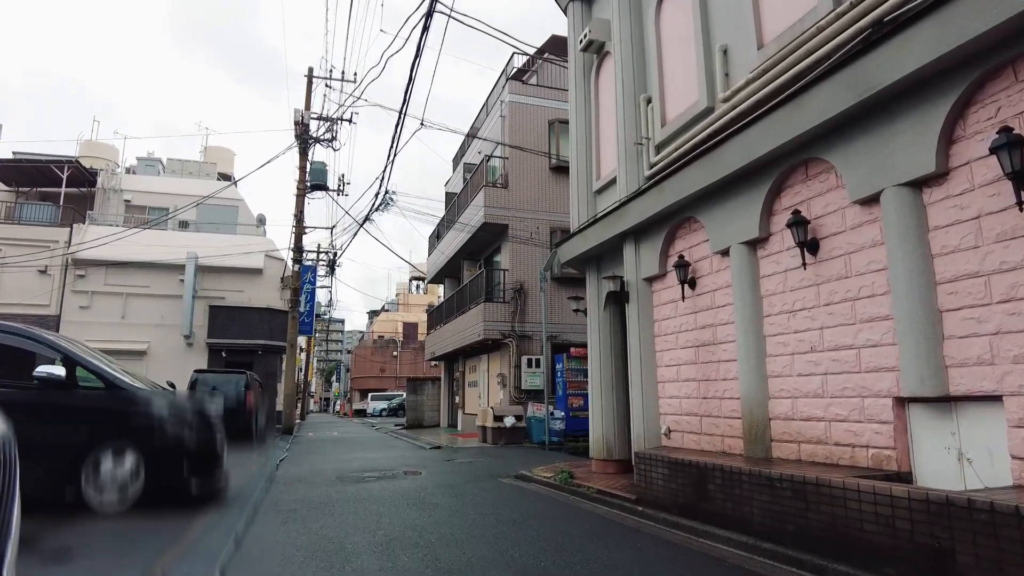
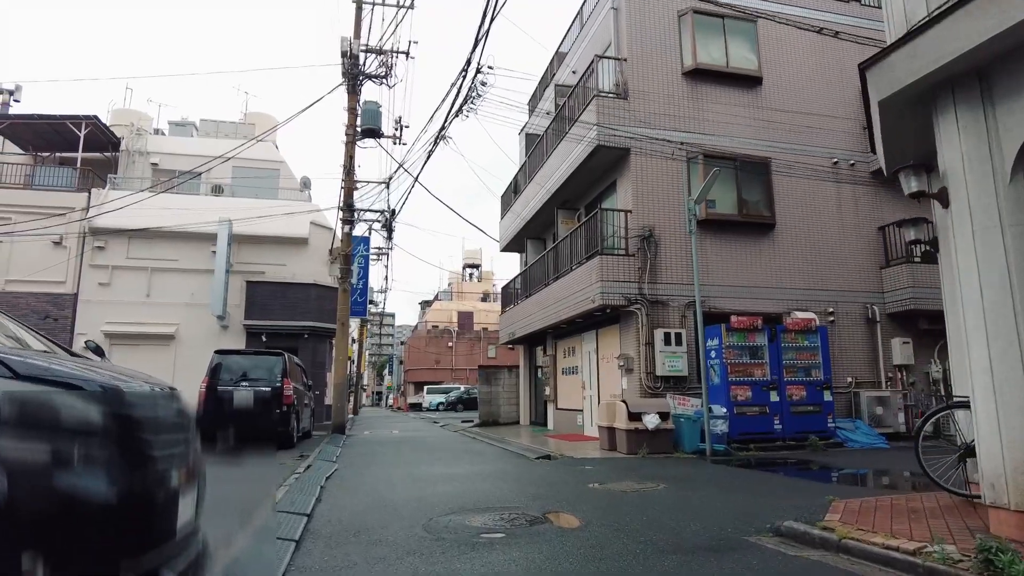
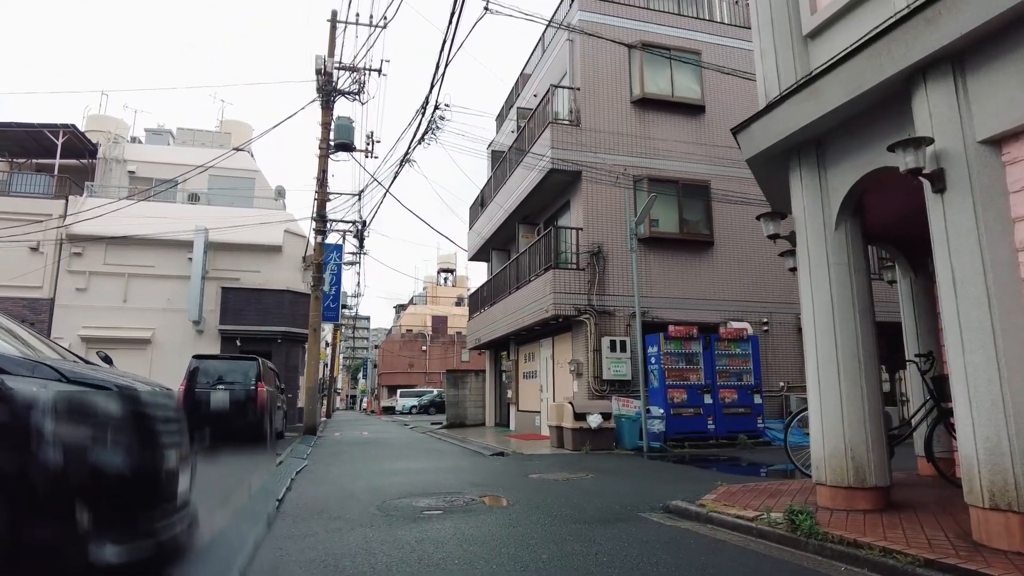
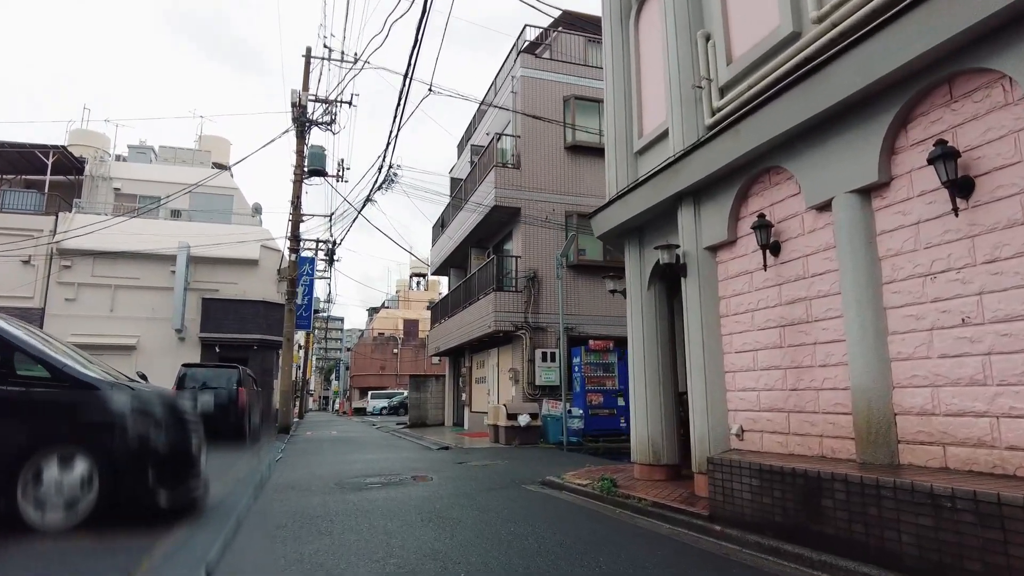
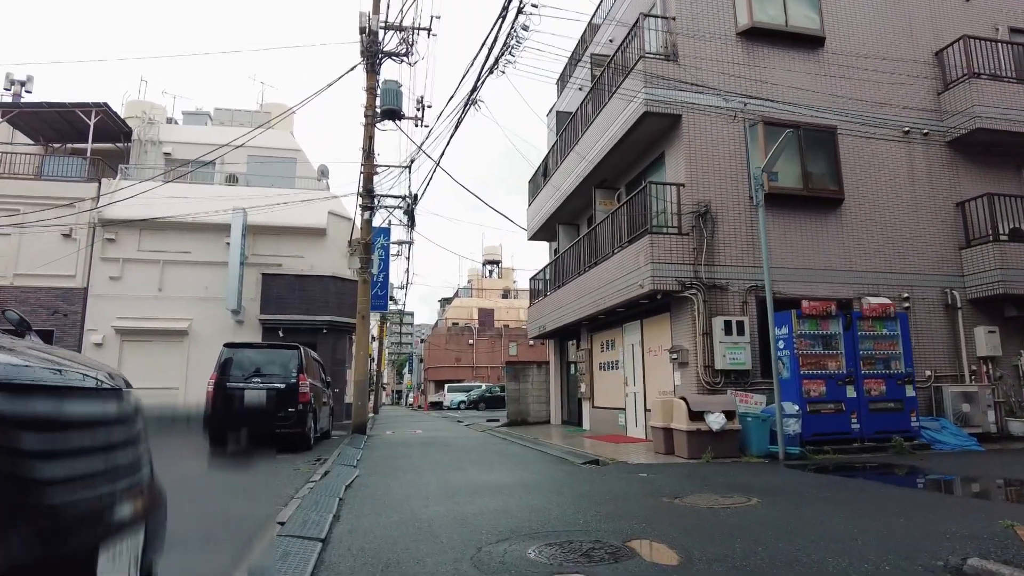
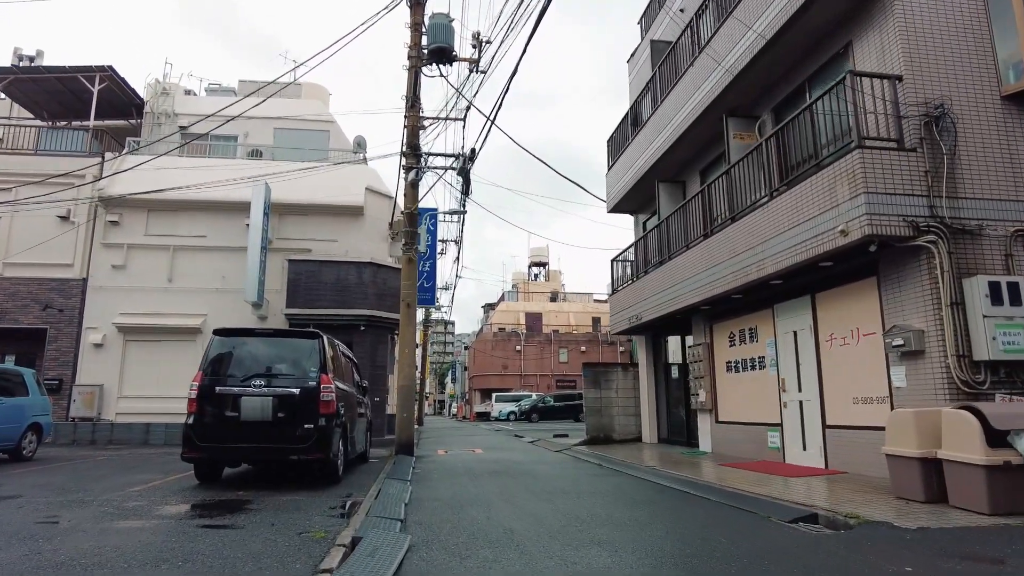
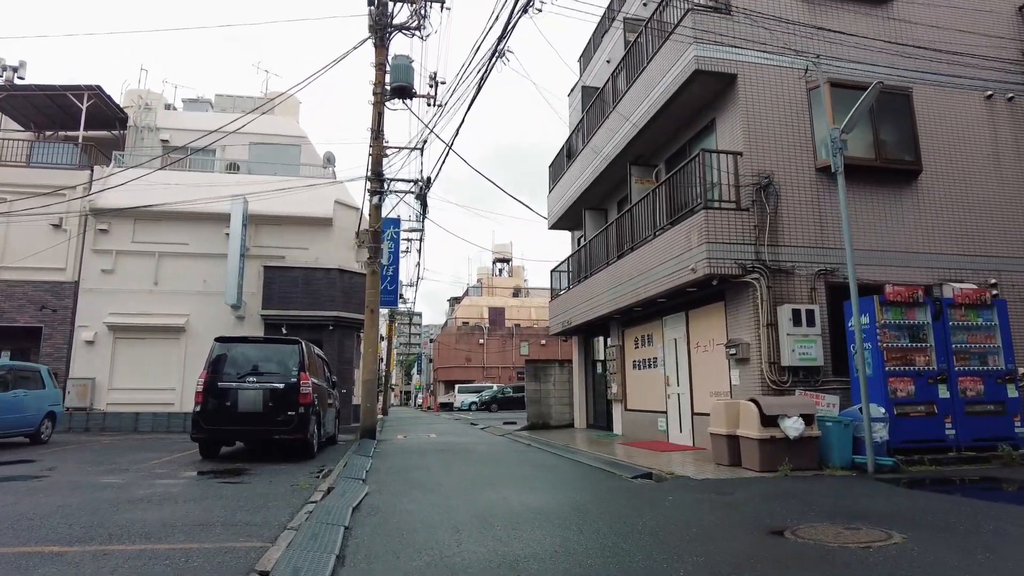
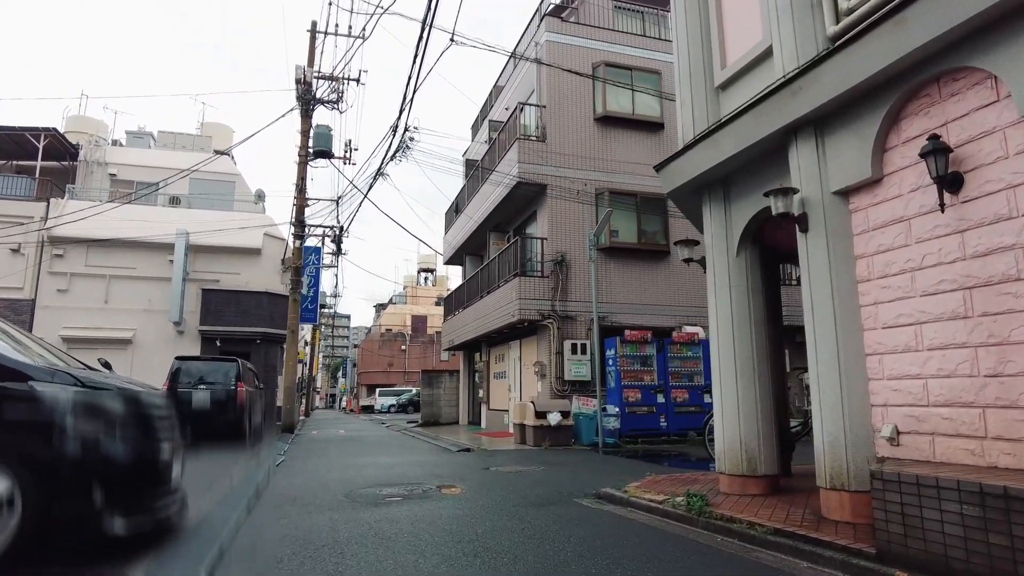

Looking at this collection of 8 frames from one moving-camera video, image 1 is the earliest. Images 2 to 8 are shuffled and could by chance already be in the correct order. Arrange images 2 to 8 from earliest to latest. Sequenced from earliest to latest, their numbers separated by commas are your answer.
4, 8, 3, 2, 5, 7, 6
